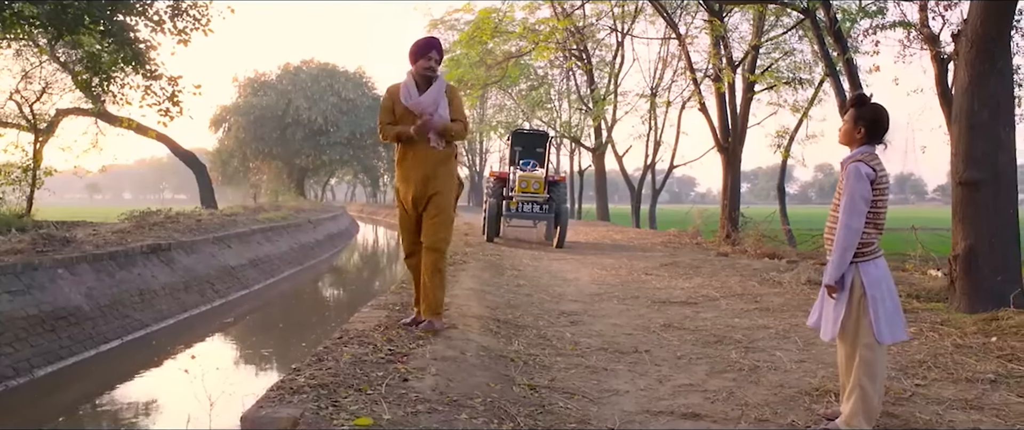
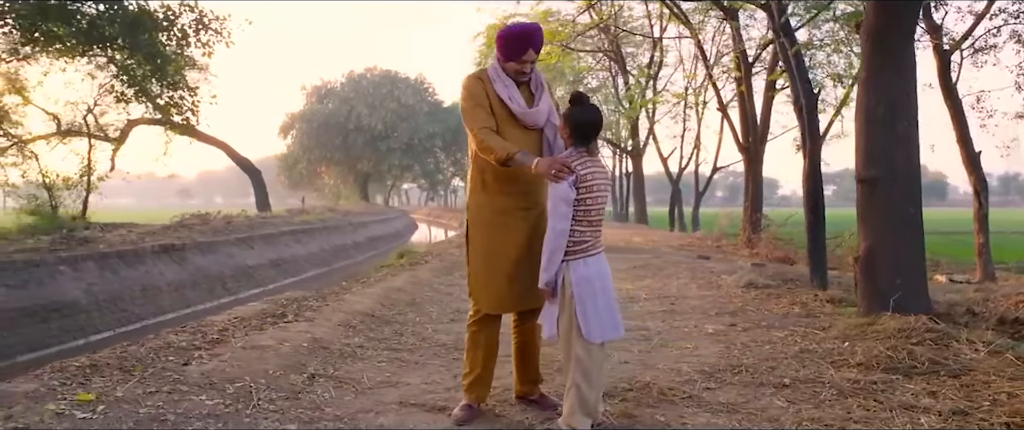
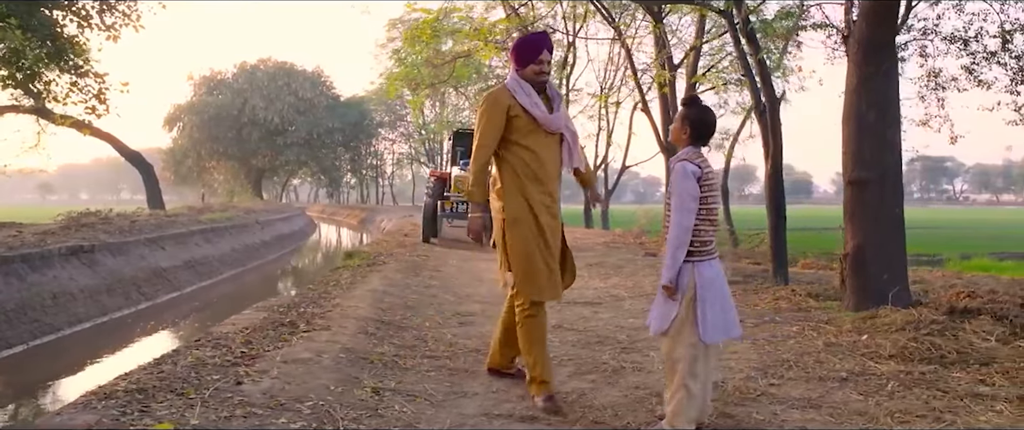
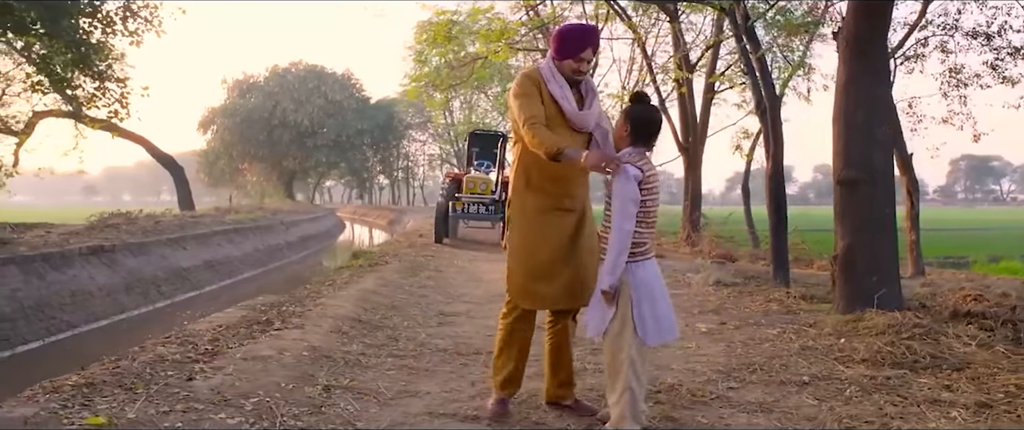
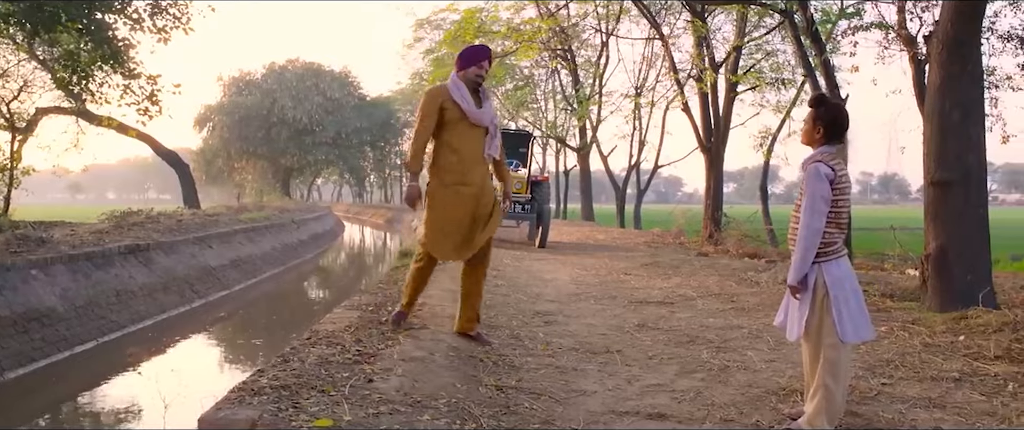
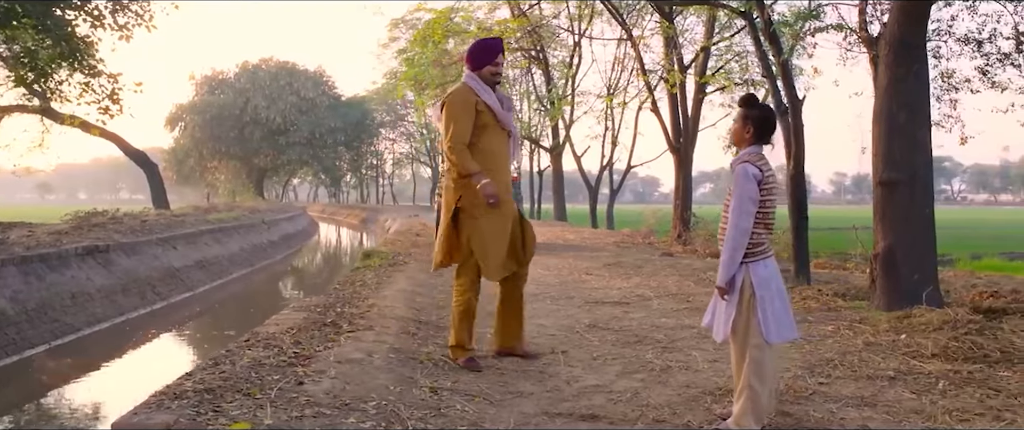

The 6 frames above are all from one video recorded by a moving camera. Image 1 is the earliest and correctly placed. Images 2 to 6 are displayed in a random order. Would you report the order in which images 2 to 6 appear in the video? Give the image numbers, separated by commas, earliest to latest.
5, 6, 3, 4, 2
